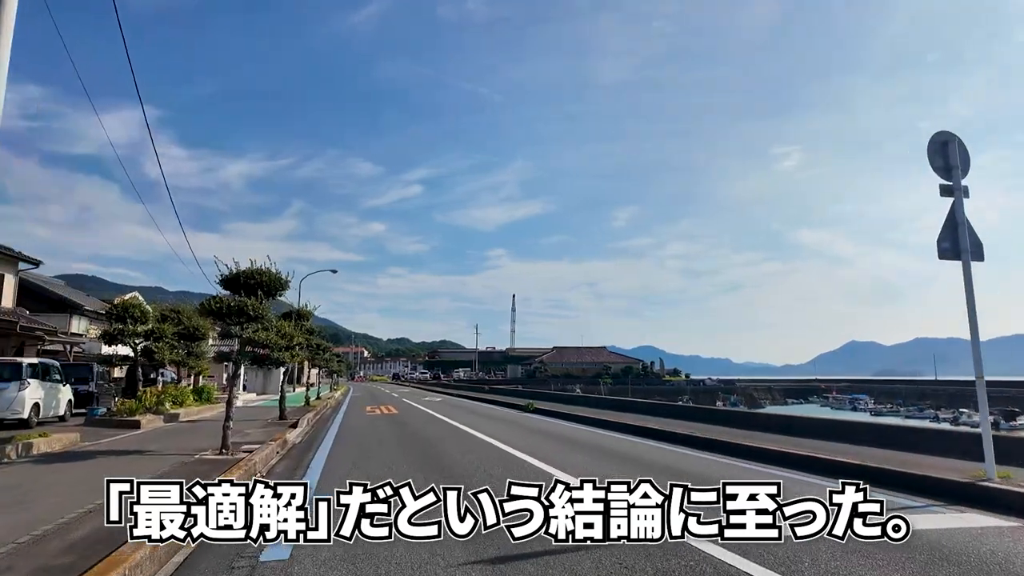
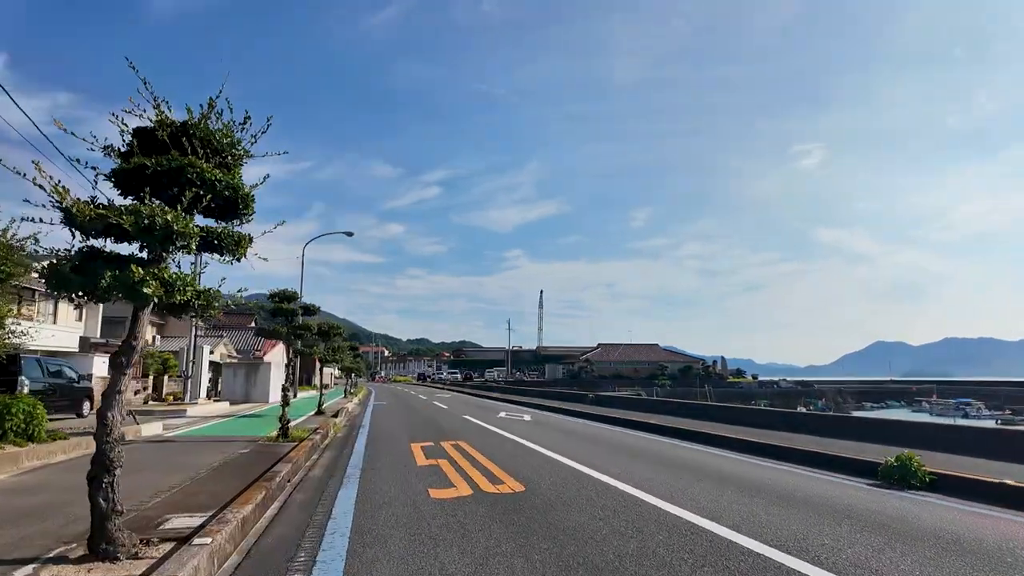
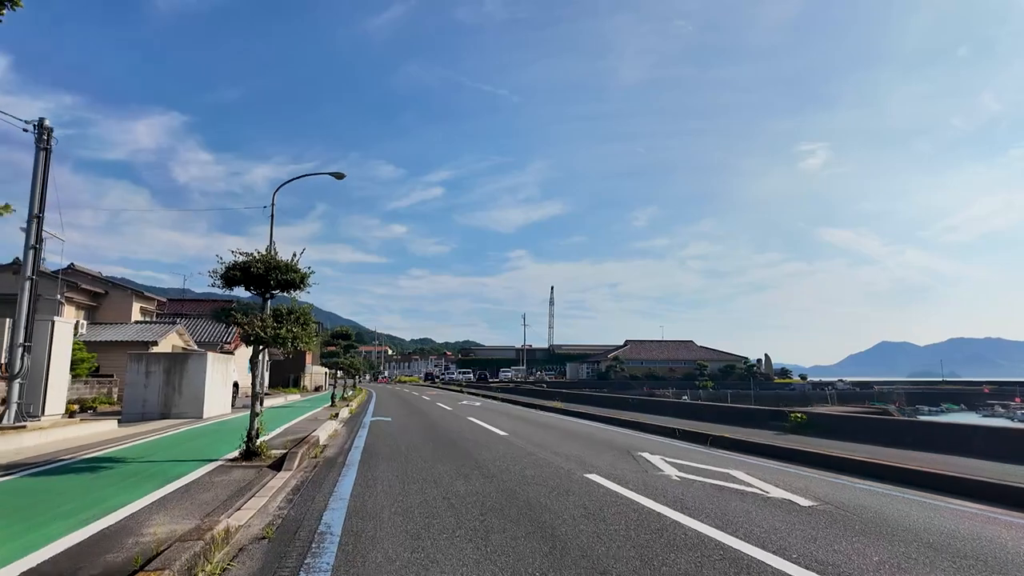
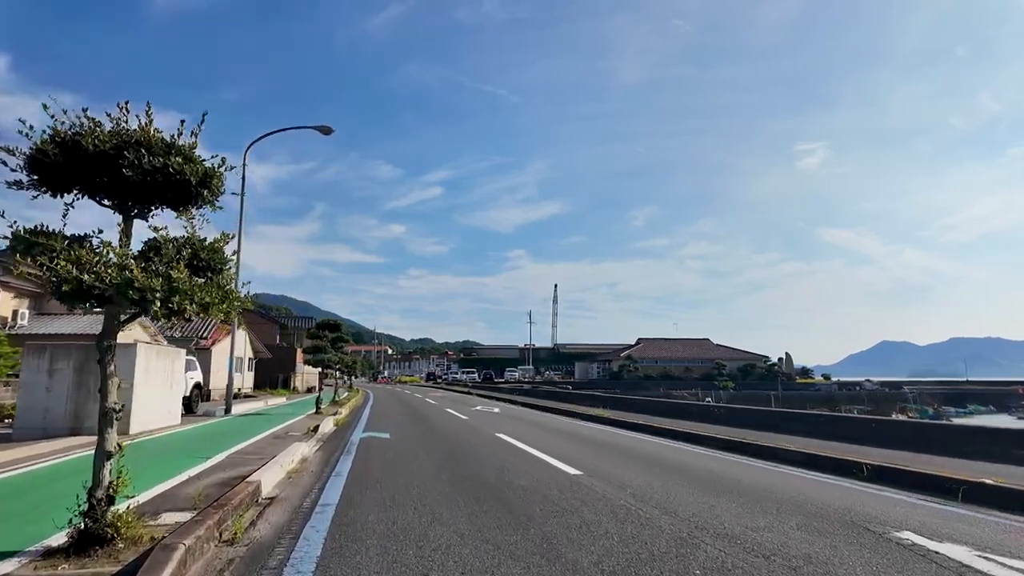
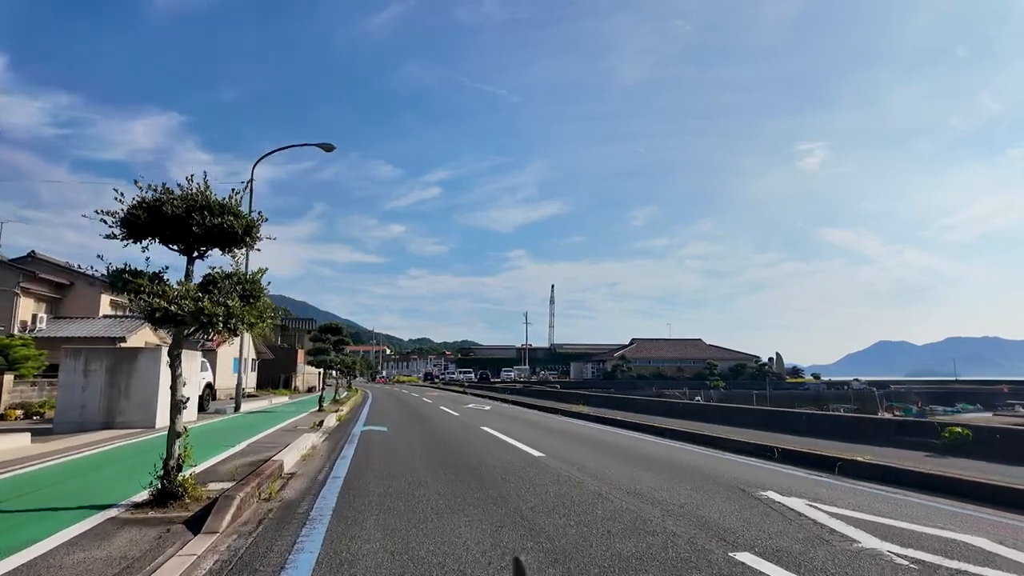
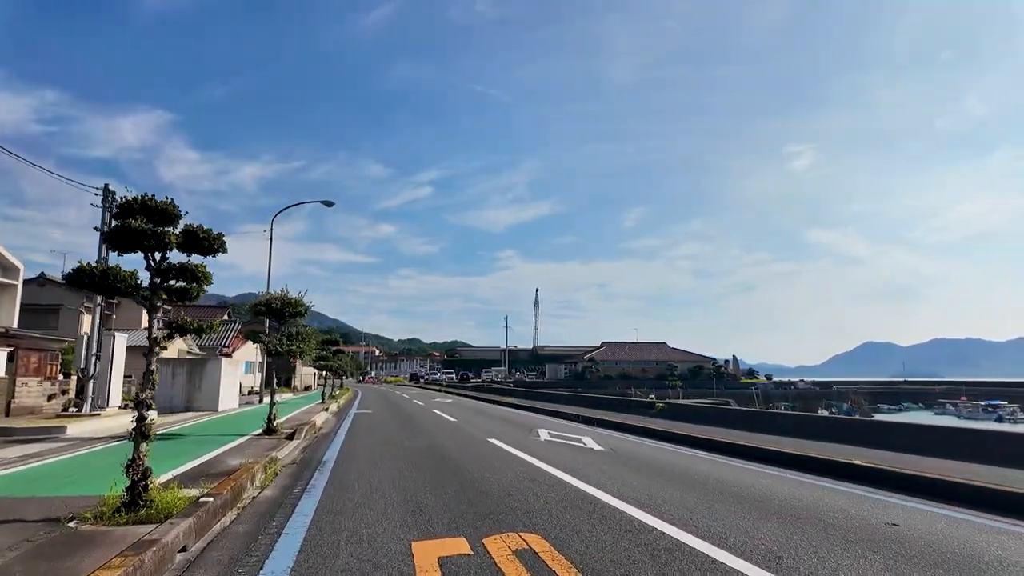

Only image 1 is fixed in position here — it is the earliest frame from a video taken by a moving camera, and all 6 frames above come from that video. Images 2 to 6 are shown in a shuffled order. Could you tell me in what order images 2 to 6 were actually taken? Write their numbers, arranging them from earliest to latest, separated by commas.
2, 6, 3, 5, 4
